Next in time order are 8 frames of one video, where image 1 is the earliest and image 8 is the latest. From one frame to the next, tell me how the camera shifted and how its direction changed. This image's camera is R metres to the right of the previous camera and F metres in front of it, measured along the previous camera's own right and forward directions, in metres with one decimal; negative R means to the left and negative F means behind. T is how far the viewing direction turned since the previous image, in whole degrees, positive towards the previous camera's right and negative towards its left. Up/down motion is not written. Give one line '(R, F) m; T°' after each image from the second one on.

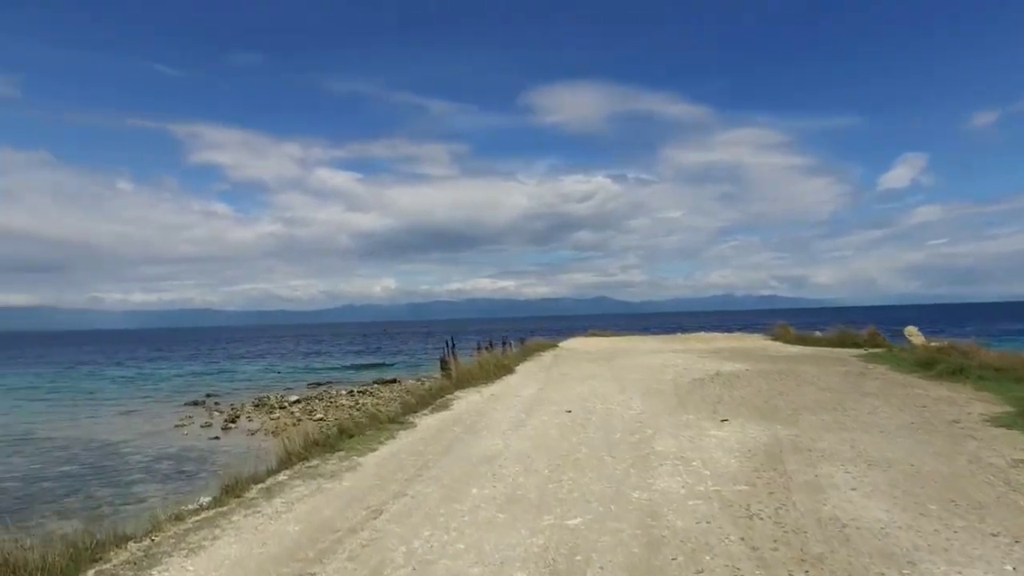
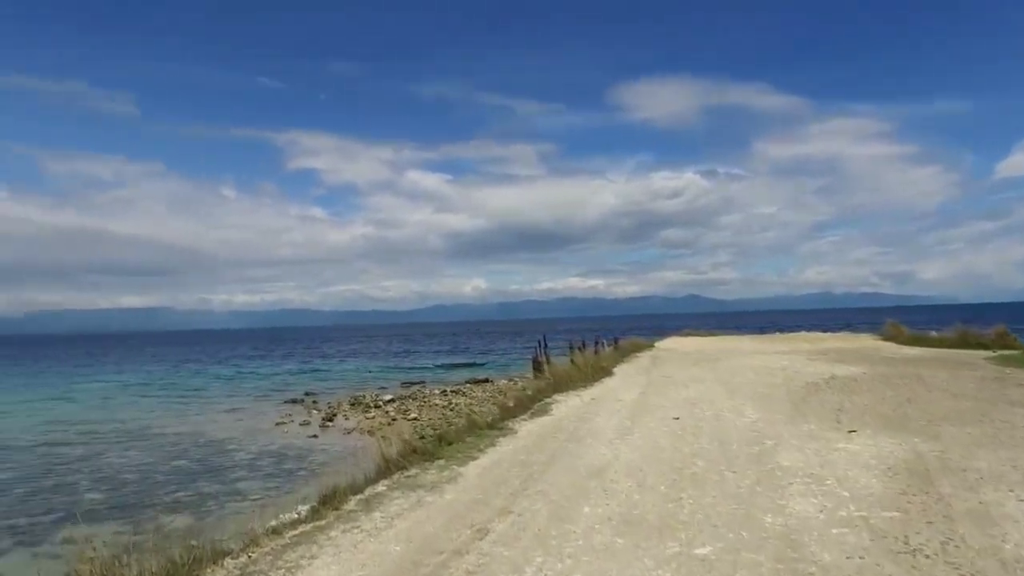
(-0.2, +0.5) m; -7°
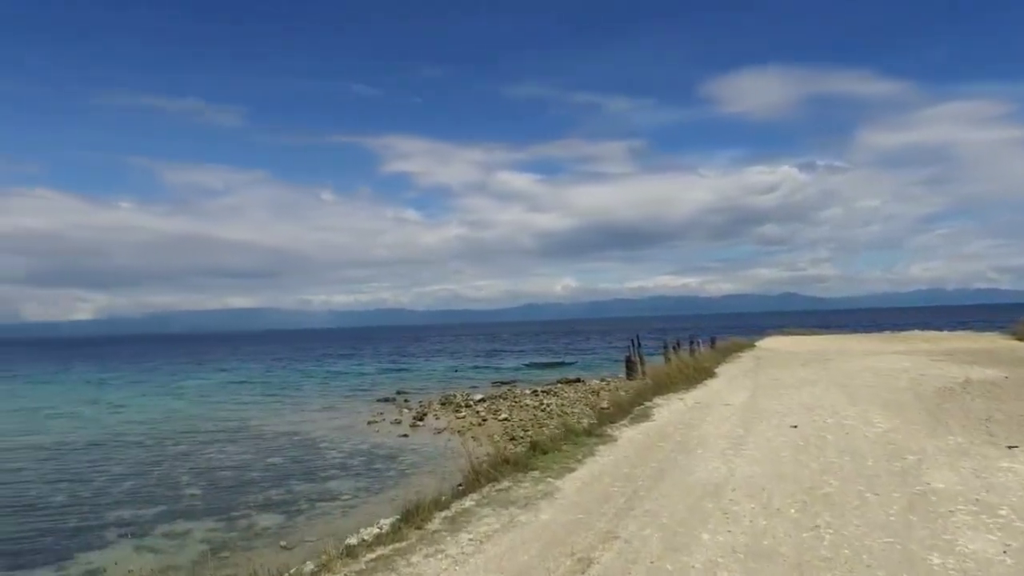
(-0.1, +0.8) m; -7°
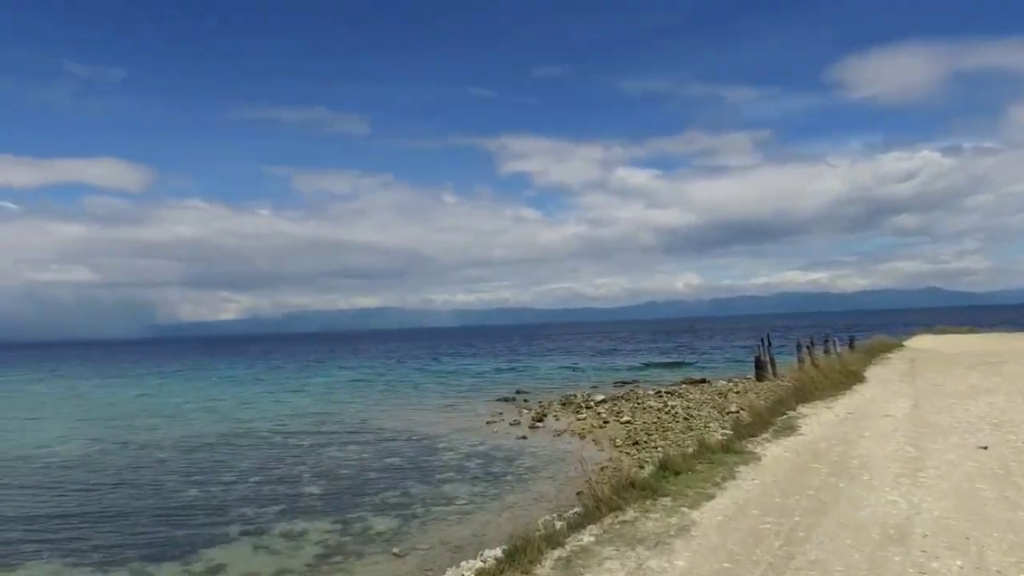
(0.0, +1.1) m; -9°
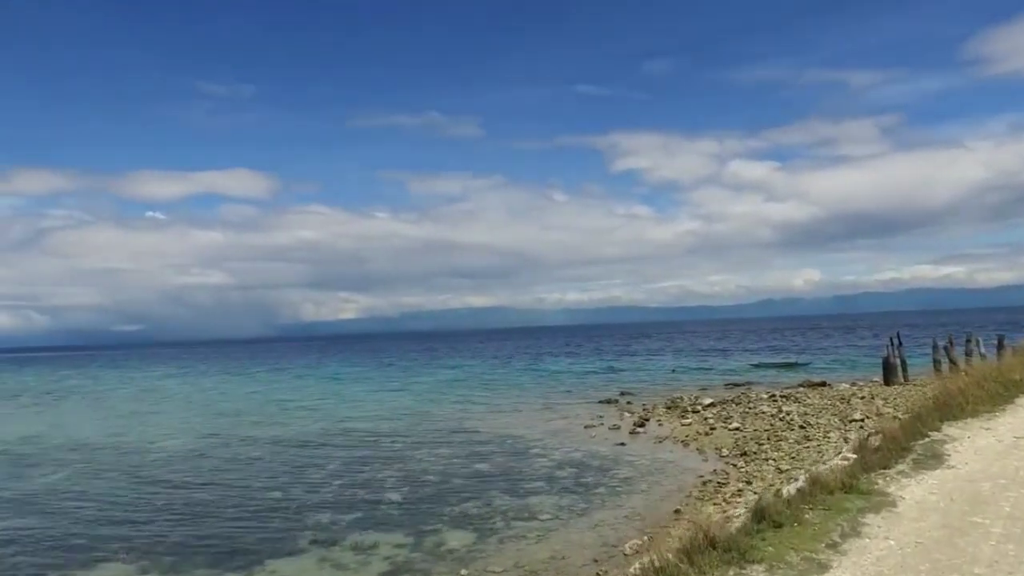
(+0.5, +1.8) m; -8°
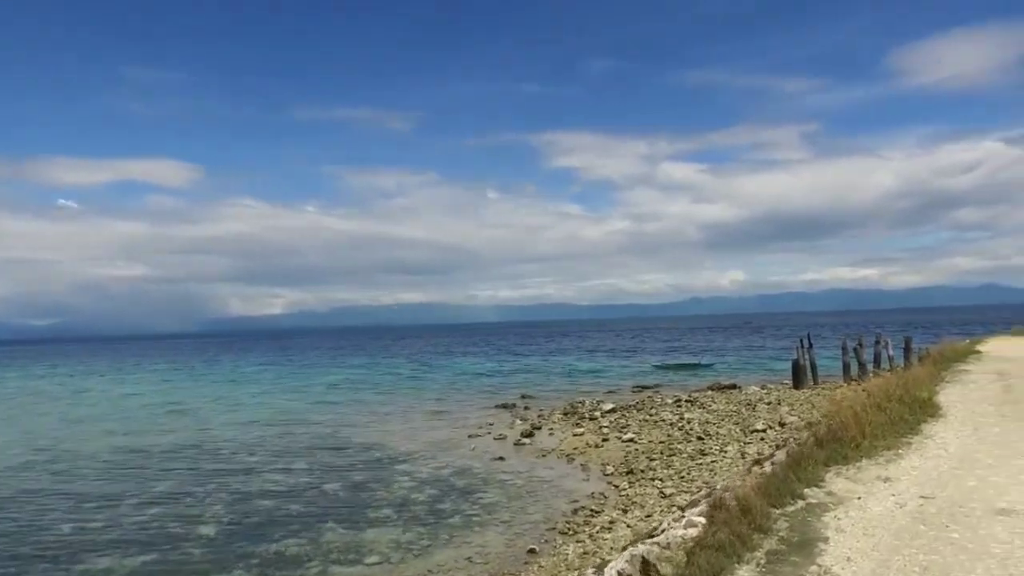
(+2.0, +3.2) m; +5°
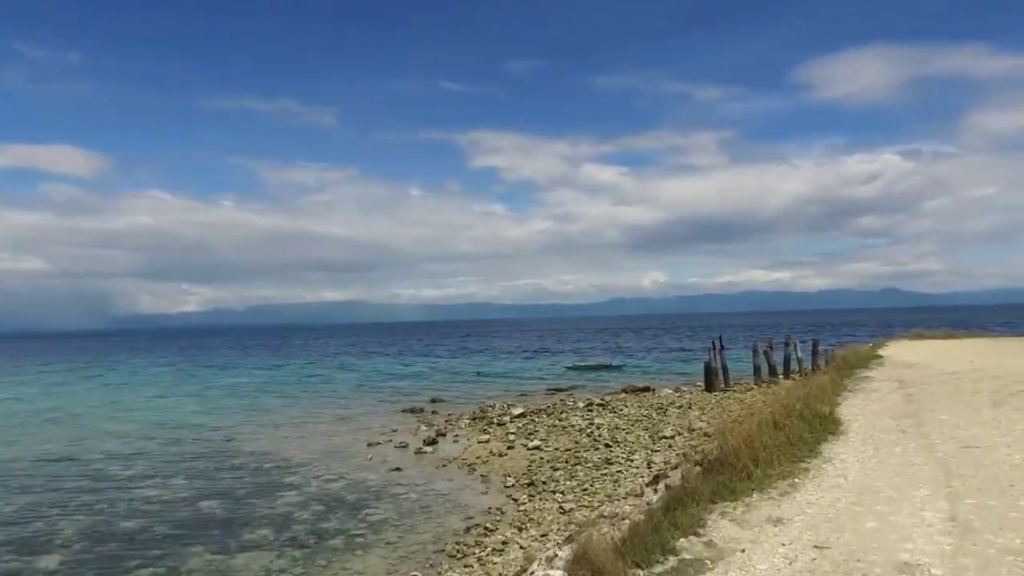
(+0.7, +1.2) m; +6°
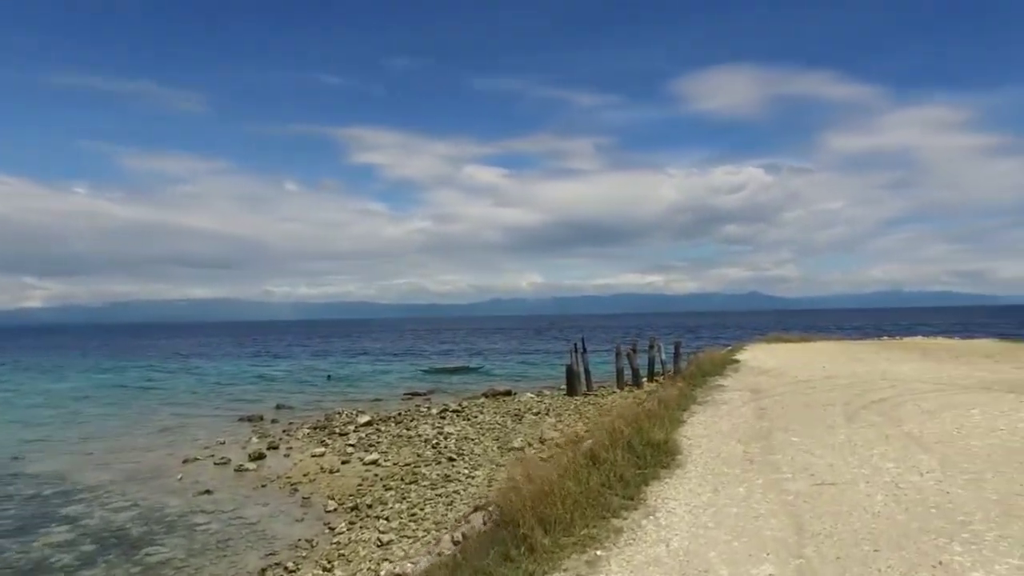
(+1.2, +2.1) m; +9°
